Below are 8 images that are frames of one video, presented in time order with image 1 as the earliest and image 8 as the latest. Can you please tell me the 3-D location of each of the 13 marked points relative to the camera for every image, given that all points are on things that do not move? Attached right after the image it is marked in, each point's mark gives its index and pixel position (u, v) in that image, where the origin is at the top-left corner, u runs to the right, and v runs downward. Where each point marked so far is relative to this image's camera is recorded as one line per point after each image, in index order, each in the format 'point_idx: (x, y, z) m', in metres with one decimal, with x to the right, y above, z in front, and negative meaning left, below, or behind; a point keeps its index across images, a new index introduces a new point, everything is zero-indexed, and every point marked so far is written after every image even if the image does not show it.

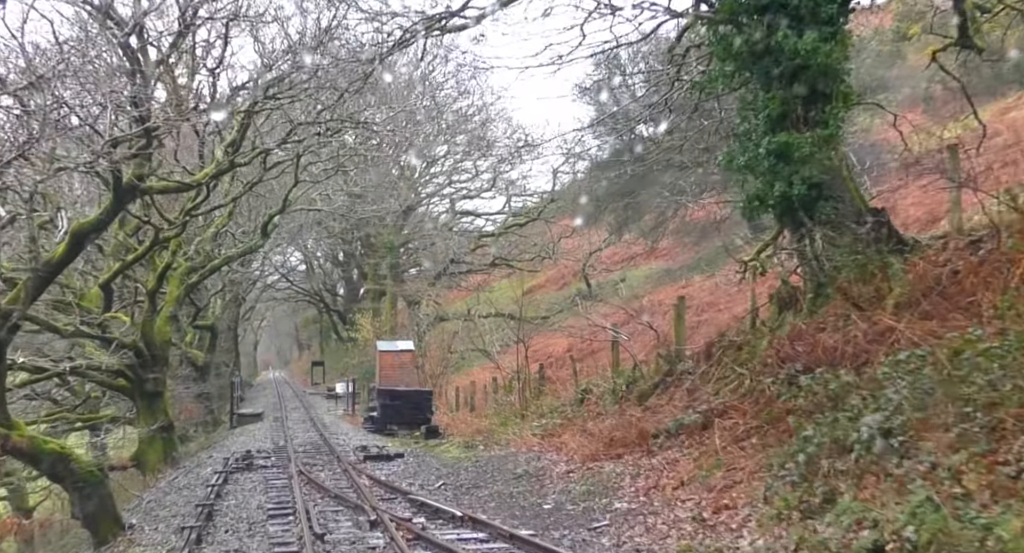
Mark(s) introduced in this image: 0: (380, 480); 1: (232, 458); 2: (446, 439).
0: (-1.7, -2.7, +13.1) m
1: (-5.2, -3.4, +18.0) m
2: (-1.2, -3.2, +19.1) m
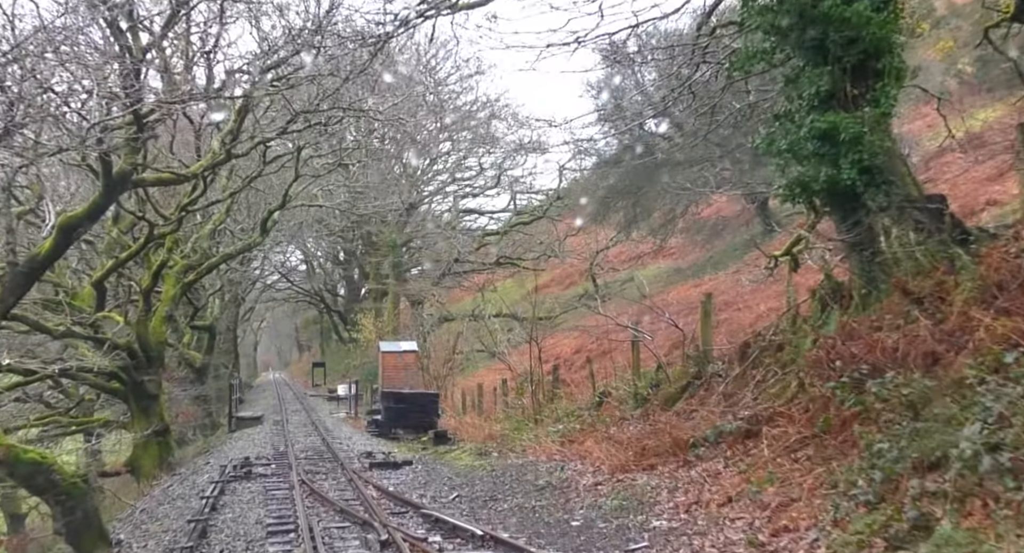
0: (-1.5, -2.7, +12.2) m
1: (-4.9, -3.3, +17.1) m
2: (-1.0, -3.1, +18.2) m
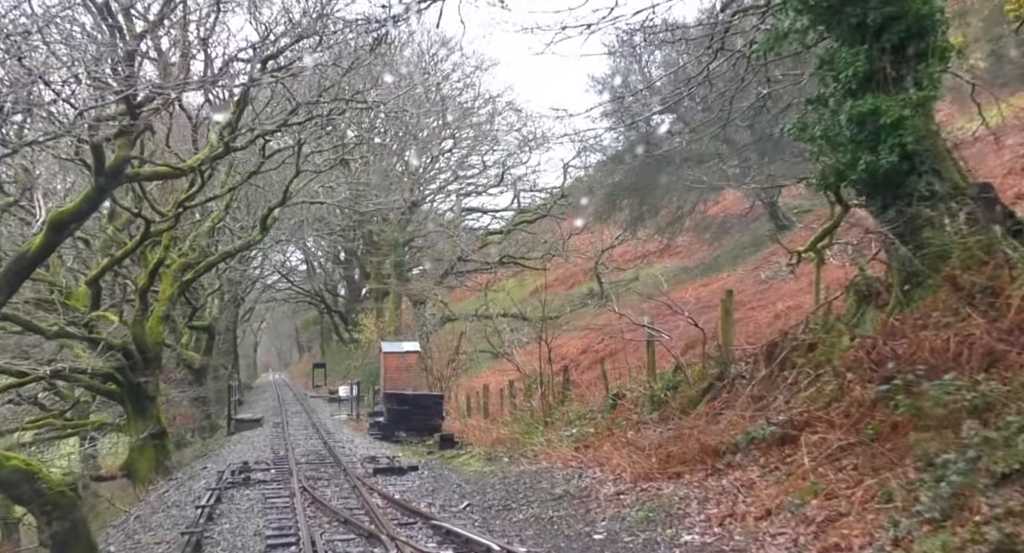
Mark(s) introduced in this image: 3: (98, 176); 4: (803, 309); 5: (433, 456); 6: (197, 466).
0: (-1.4, -2.6, +11.5) m
1: (-4.8, -3.3, +16.4) m
2: (-0.8, -3.1, +17.5) m
3: (-6.1, +1.5, +14.5) m
4: (+5.1, -0.5, +16.9) m
5: (-1.3, -3.0, +16.3) m
6: (-6.3, -3.8, +19.6) m
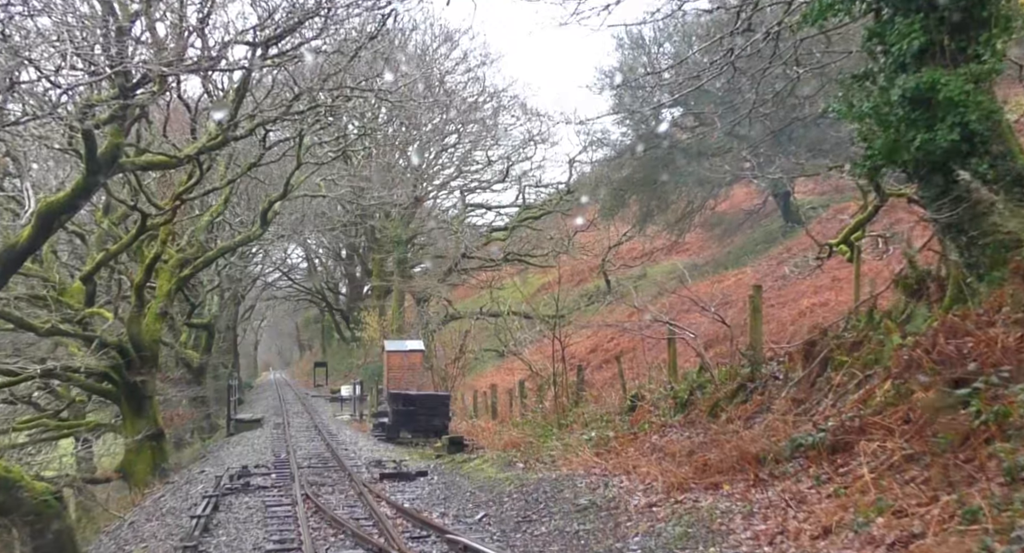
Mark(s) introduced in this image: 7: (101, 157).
0: (-1.2, -2.6, +10.8) m
1: (-4.6, -3.2, +15.7) m
2: (-0.6, -3.0, +16.8) m
3: (-5.9, +1.6, +13.7) m
4: (+5.3, -0.5, +16.1) m
5: (-1.1, -2.9, +15.5) m
6: (-6.1, -3.7, +18.9) m
7: (-5.9, +1.7, +13.9) m
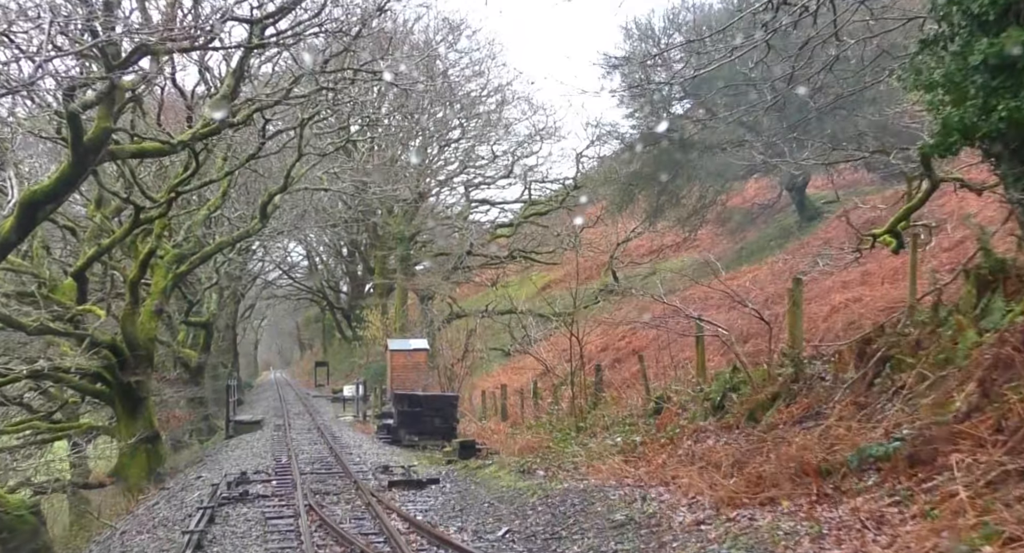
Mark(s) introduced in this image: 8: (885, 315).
0: (-0.9, -2.5, +9.8) m
1: (-4.3, -3.1, +14.7) m
2: (-0.4, -2.9, +15.8) m
3: (-5.7, +1.7, +12.8) m
4: (+5.5, -0.4, +15.2) m
5: (-0.9, -2.8, +14.6) m
6: (-5.9, -3.6, +18.0) m
7: (-5.6, +1.8, +13.0) m
8: (+5.2, -0.5, +13.6) m
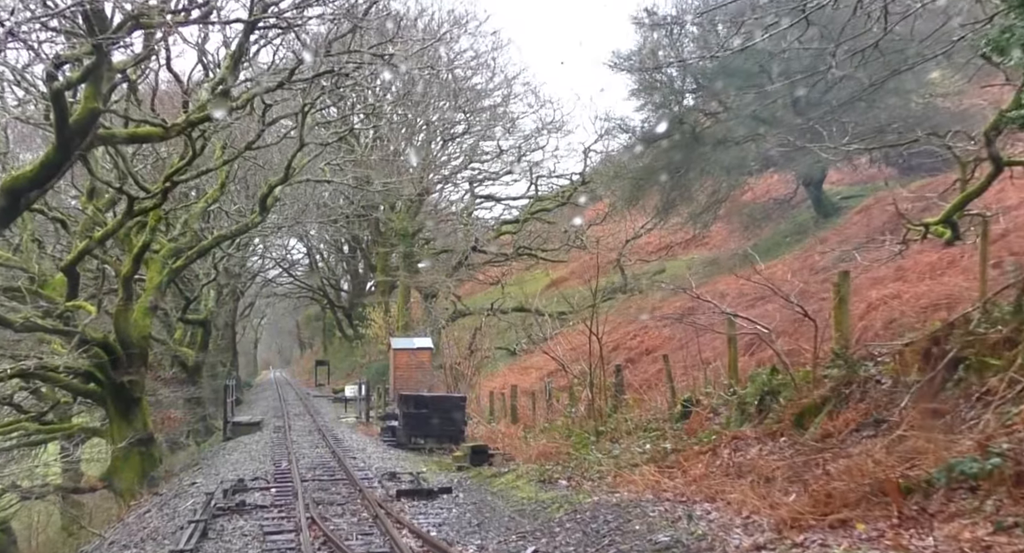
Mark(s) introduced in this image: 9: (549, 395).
0: (-0.7, -2.4, +8.9) m
1: (-4.1, -3.0, +13.8) m
2: (-0.2, -2.8, +14.9) m
3: (-5.5, +1.8, +11.8) m
4: (+5.7, -0.3, +14.3) m
5: (-0.6, -2.7, +13.7) m
6: (-5.7, -3.5, +17.0) m
7: (-5.4, +1.9, +12.0) m
8: (+5.4, -0.5, +12.7) m
9: (+0.7, -2.2, +18.4) m
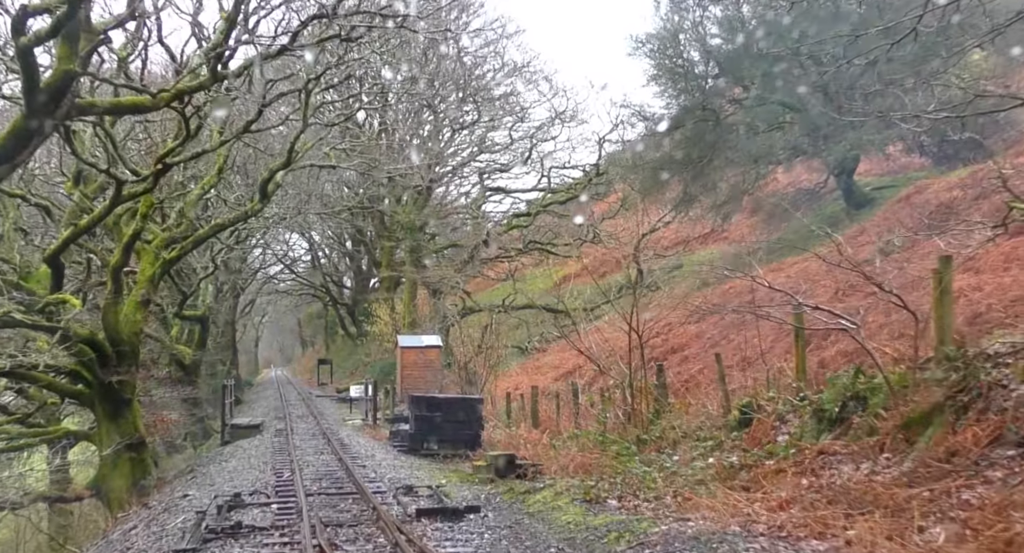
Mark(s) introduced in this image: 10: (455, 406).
0: (-0.3, -2.3, +7.3) m
1: (-3.7, -2.9, +12.2) m
2: (+0.2, -2.7, +13.3) m
3: (-5.1, +1.9, +10.3) m
4: (+6.1, -0.2, +12.7) m
5: (-0.2, -2.6, +12.1) m
6: (-5.3, -3.4, +15.5) m
7: (-5.0, +2.0, +10.5) m
8: (+5.8, -0.3, +11.1) m
9: (+1.1, -2.1, +16.8) m
10: (-1.1, -2.6, +19.5) m
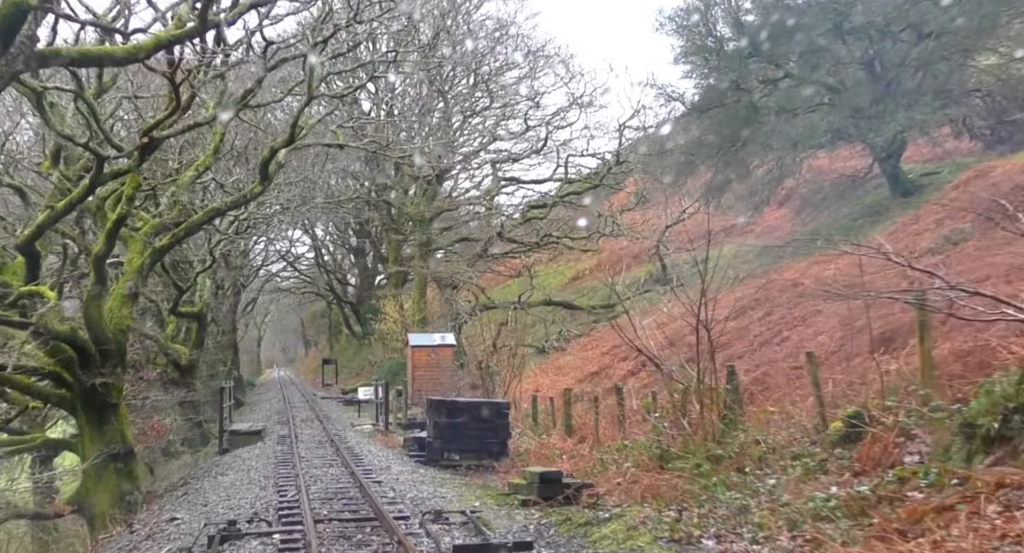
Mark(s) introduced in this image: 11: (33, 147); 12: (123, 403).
0: (+0.2, -2.1, +5.3) m
1: (-3.2, -2.7, +10.2) m
2: (+0.7, -2.5, +11.3) m
3: (-4.6, +2.1, +8.2) m
4: (+6.6, 0.0, +10.6) m
5: (+0.3, -2.4, +10.1) m
6: (-4.7, -3.2, +13.5) m
7: (-4.5, +2.2, +8.5) m
8: (+6.3, -0.2, +9.1) m
9: (+1.6, -1.9, +14.8) m
10: (-0.6, -2.4, +17.4) m
11: (-9.5, +2.6, +19.5) m
12: (-7.3, -2.4, +18.4) m
